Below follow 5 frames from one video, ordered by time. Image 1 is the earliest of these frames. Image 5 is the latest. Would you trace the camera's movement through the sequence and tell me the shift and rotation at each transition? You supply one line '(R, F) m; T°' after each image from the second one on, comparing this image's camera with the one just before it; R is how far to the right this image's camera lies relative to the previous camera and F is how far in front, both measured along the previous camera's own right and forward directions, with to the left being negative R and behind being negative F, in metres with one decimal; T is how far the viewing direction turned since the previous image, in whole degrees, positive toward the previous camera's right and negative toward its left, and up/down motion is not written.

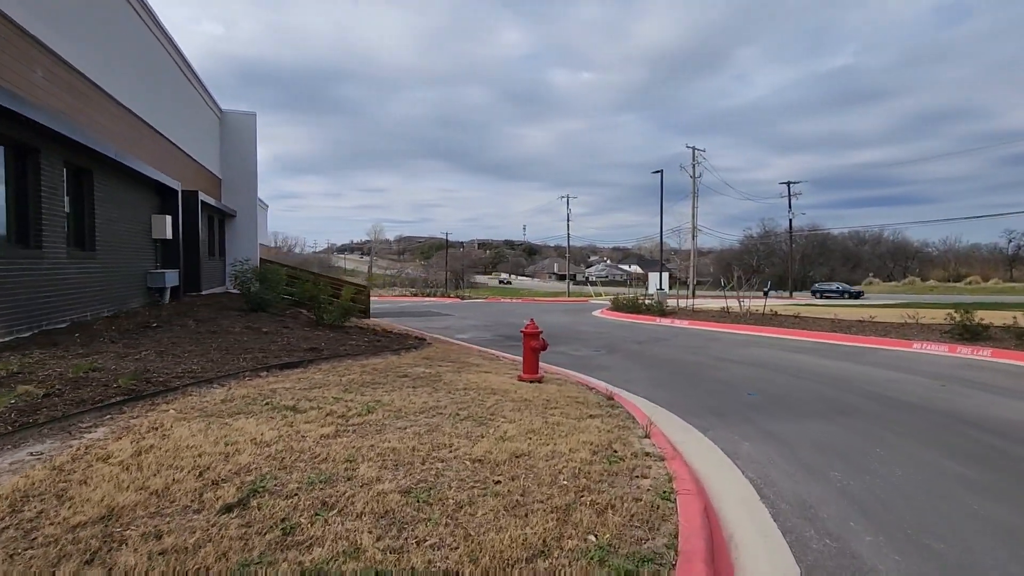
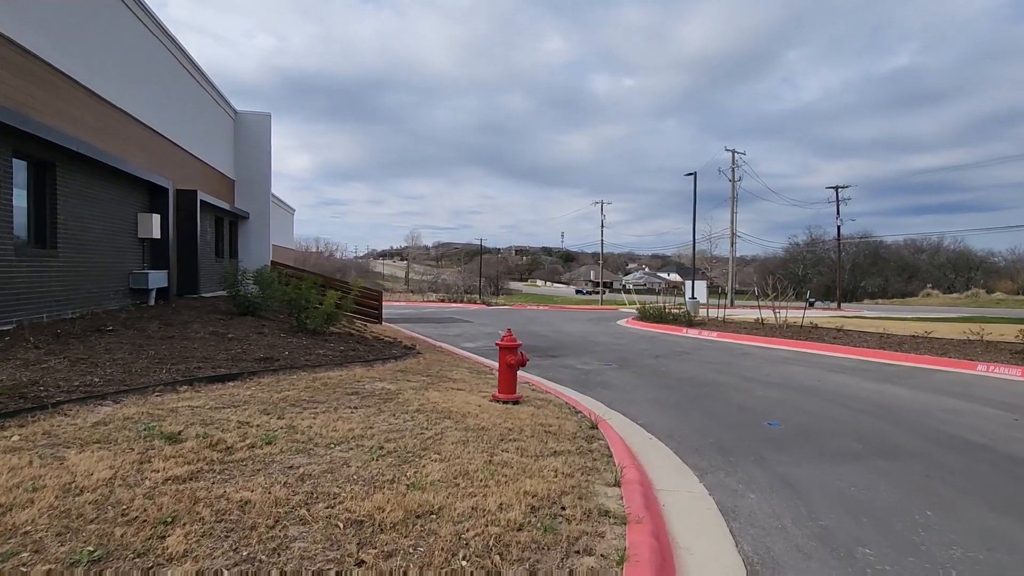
(+0.7, +1.0) m; -4°
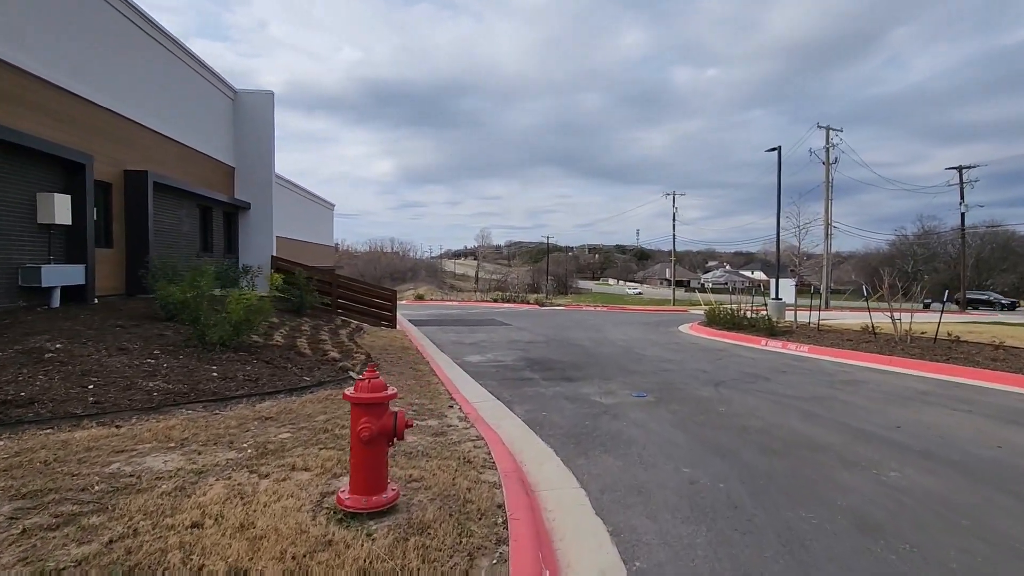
(+1.3, +3.2) m; -8°
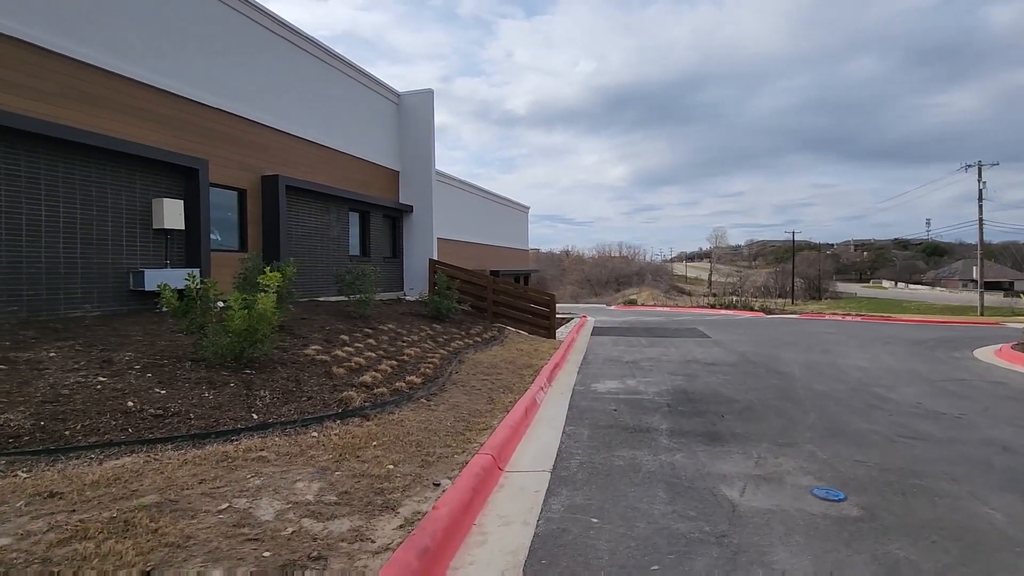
(+1.4, +3.1) m; -25°
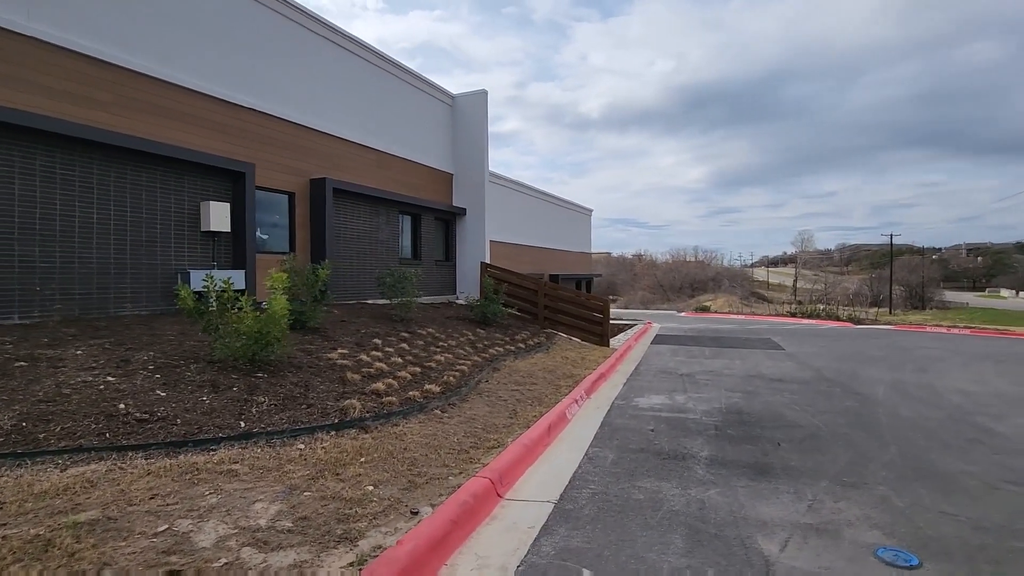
(+0.5, +0.5) m; -8°
